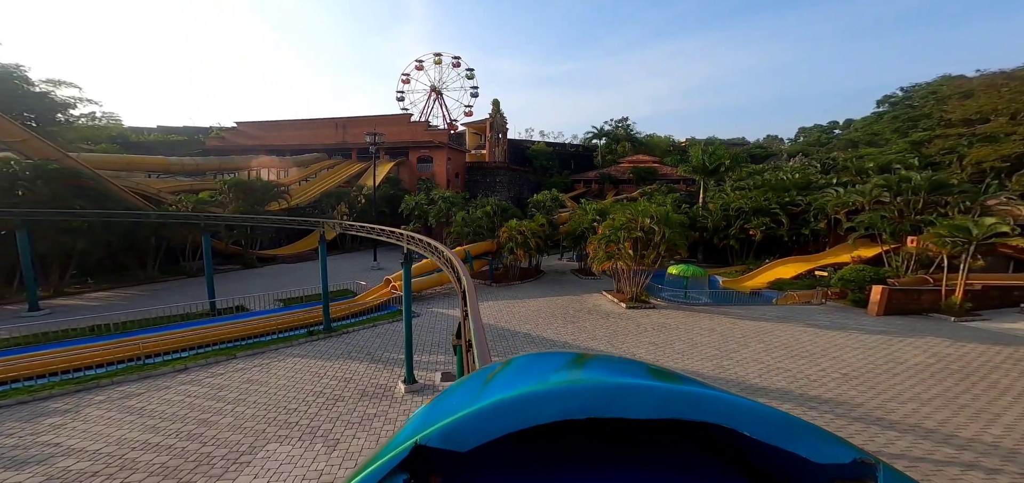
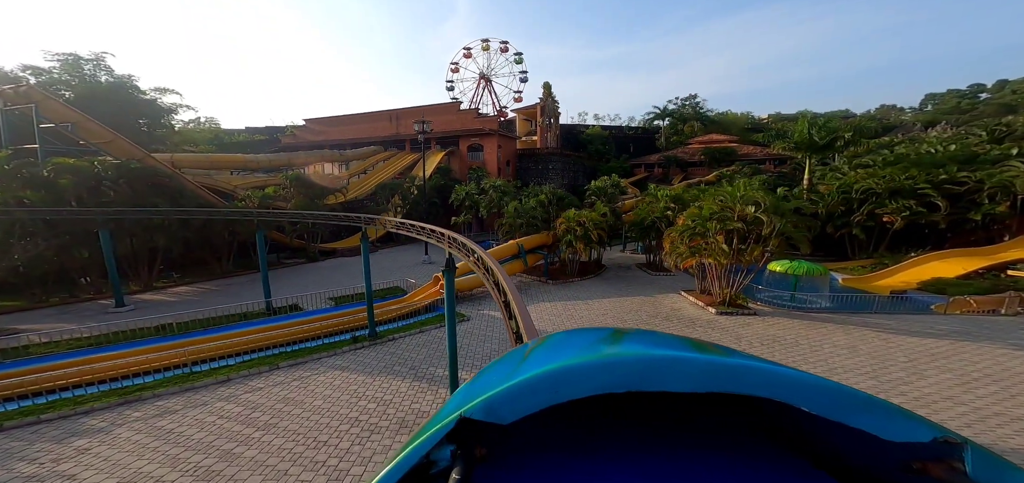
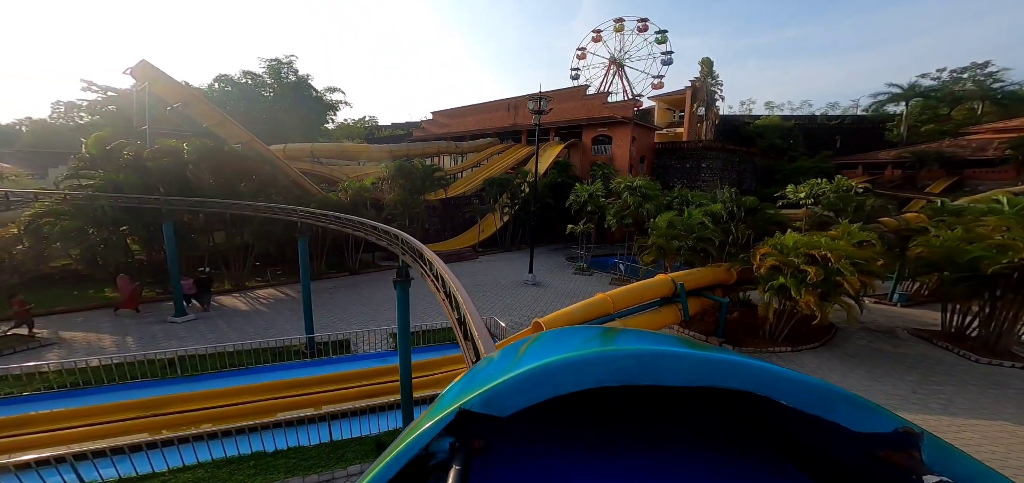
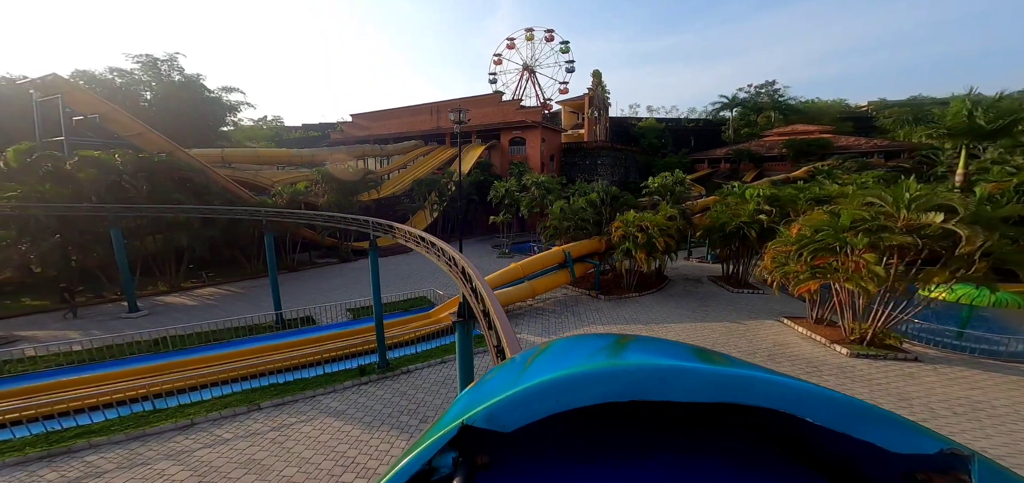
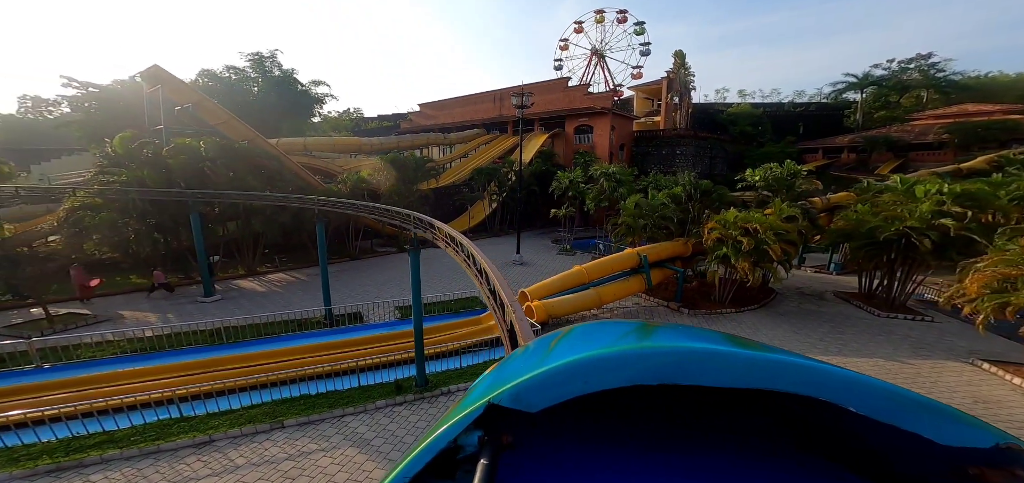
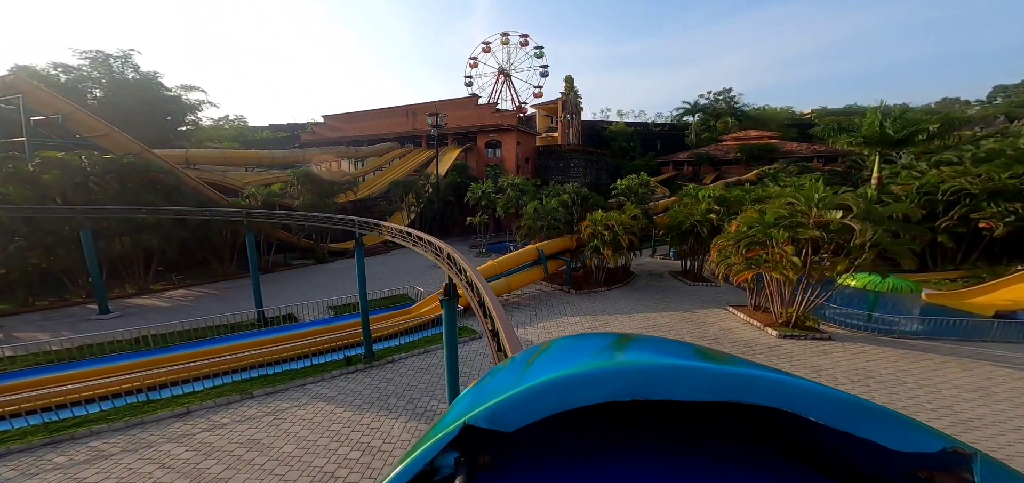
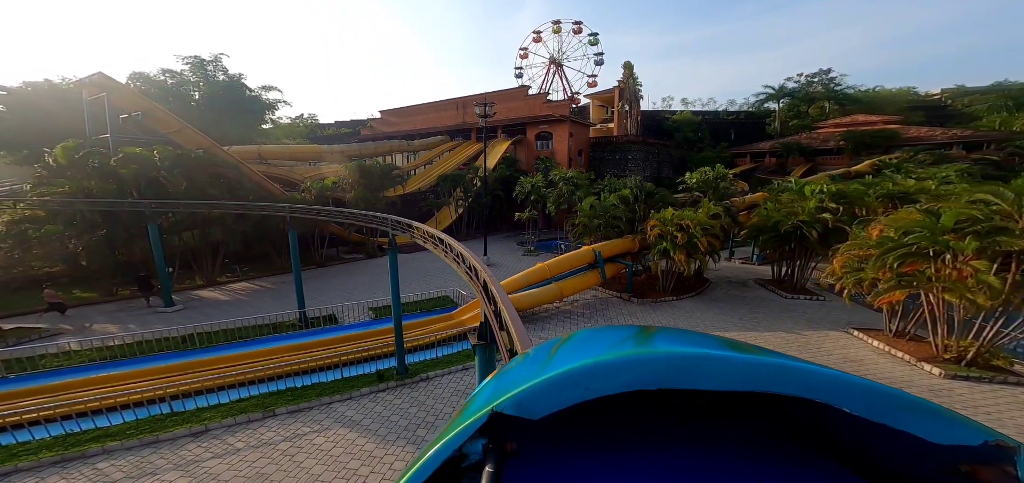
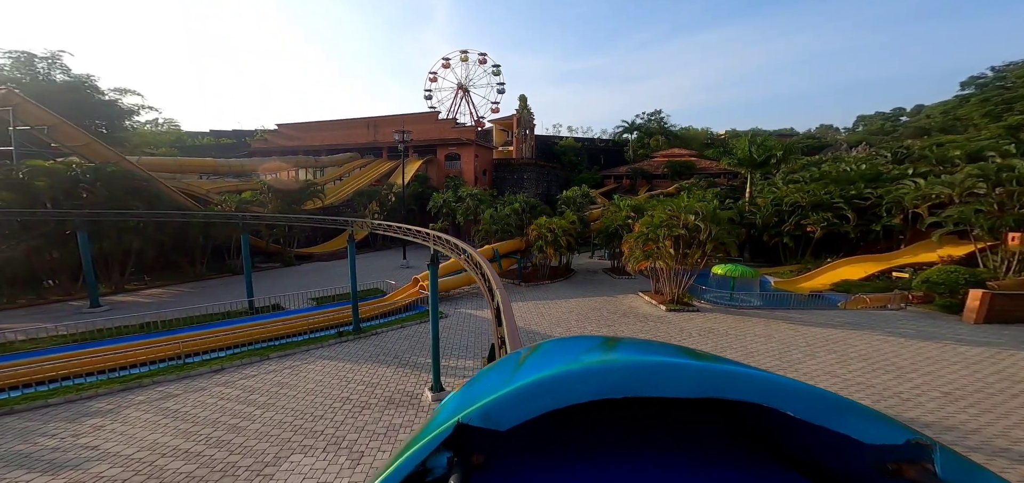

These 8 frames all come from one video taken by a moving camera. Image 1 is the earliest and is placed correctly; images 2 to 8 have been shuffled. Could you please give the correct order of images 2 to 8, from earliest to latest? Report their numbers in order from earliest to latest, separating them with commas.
8, 2, 6, 4, 7, 5, 3
